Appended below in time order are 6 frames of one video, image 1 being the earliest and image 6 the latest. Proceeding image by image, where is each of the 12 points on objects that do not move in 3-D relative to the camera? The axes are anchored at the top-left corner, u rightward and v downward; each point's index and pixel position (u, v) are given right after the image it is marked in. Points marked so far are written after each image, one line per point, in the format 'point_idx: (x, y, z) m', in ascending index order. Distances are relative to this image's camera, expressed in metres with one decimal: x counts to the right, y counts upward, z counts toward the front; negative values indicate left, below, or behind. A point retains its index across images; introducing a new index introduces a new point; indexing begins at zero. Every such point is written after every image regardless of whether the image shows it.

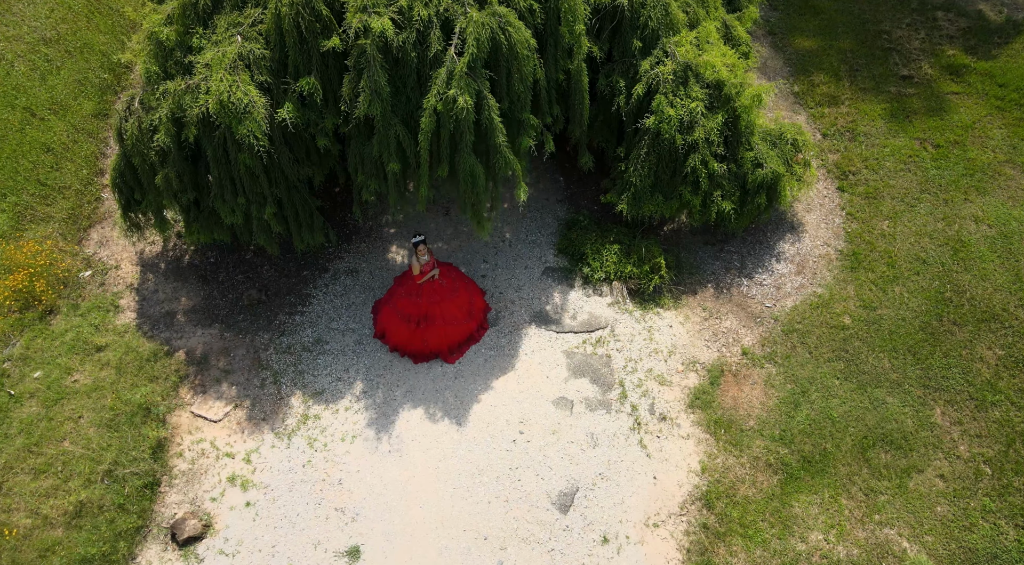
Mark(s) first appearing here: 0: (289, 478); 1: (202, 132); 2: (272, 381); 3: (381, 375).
0: (-2.9, -2.6, +8.4) m
1: (-3.8, +1.8, +7.7) m
2: (-3.5, -1.5, +9.3) m
3: (-1.9, -1.3, +9.2) m
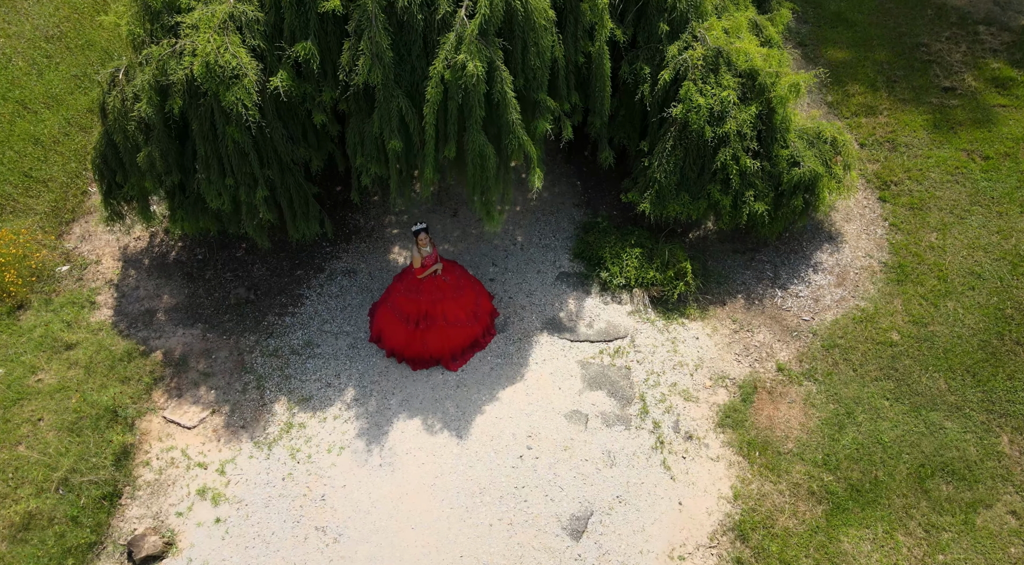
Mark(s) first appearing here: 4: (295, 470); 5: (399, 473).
0: (-2.8, -2.4, +7.4) m
1: (-3.6, +2.0, +7.1) m
2: (-3.4, -1.4, +8.4) m
3: (-1.8, -1.3, +8.3) m
4: (-2.6, -2.2, +7.5) m
5: (-1.3, -2.2, +7.4) m
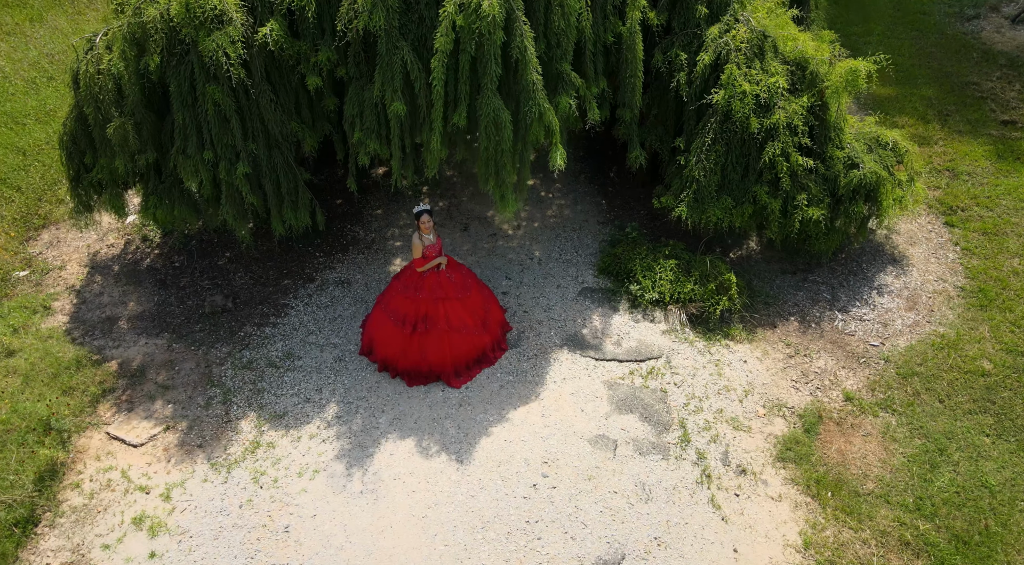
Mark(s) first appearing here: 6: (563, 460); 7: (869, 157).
0: (-2.8, -2.2, +5.9) m
1: (-3.4, +2.2, +6.3) m
2: (-3.3, -1.3, +7.2) m
3: (-1.7, -1.3, +7.0) m
4: (-2.5, -2.1, +6.1) m
5: (-1.2, -2.0, +5.9) m
6: (+0.5, -1.7, +6.2) m
7: (+4.5, +1.6, +8.1) m
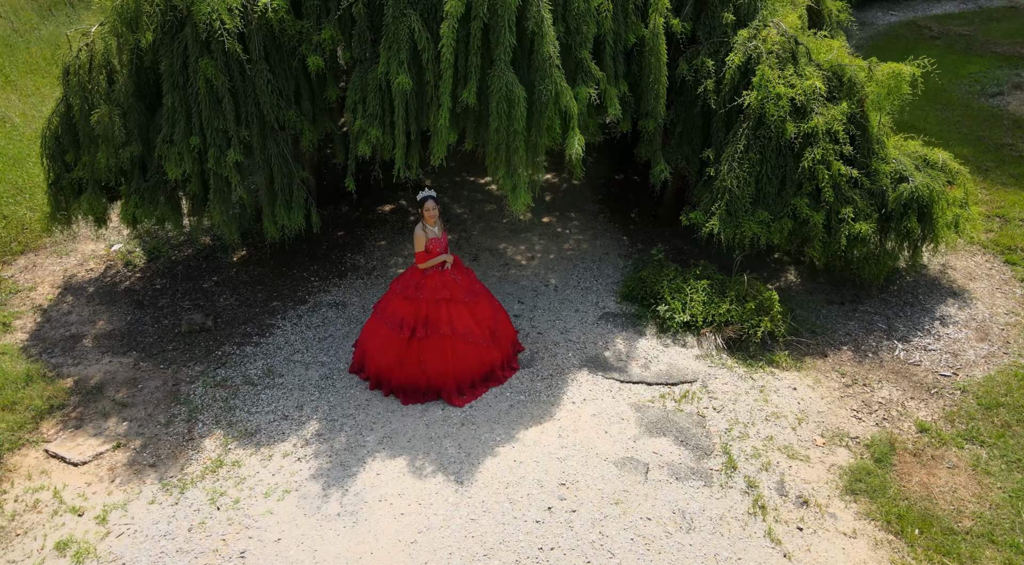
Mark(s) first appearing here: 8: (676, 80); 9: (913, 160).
0: (-2.7, -2.0, +4.9) m
1: (-3.3, +2.3, +6.0) m
2: (-3.2, -1.3, +6.2) m
3: (-1.6, -1.2, +6.0) m
4: (-2.4, -1.9, +5.0) m
5: (-1.1, -1.8, +4.8) m
6: (+0.6, -1.6, +5.1) m
7: (+4.7, +1.3, +7.4) m
8: (+2.0, +2.4, +7.5) m
9: (+4.7, +1.4, +7.5) m
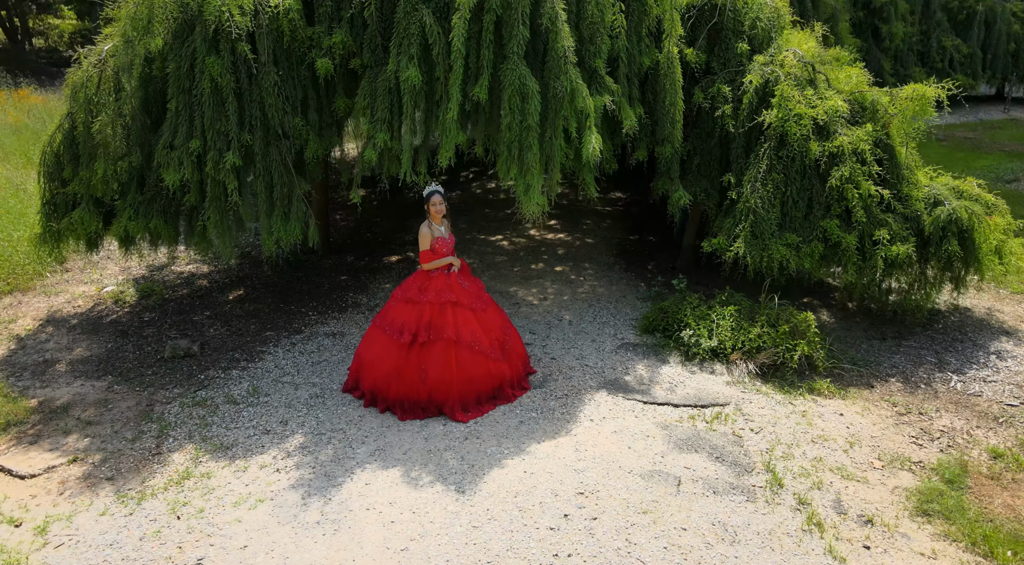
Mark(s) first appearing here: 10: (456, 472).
0: (-2.6, -1.8, +4.1) m
1: (-3.1, +2.3, +6.0) m
2: (-3.1, -1.3, +5.6) m
3: (-1.5, -1.2, +5.4) m
4: (-2.3, -1.7, +4.3) m
5: (-1.1, -1.6, +4.1) m
6: (+0.6, -1.4, +4.4) m
7: (+4.8, +0.9, +7.1) m
8: (+2.1, +2.0, +7.5) m
9: (+4.8, +1.1, +7.2) m
10: (-0.4, -1.4, +4.7) m
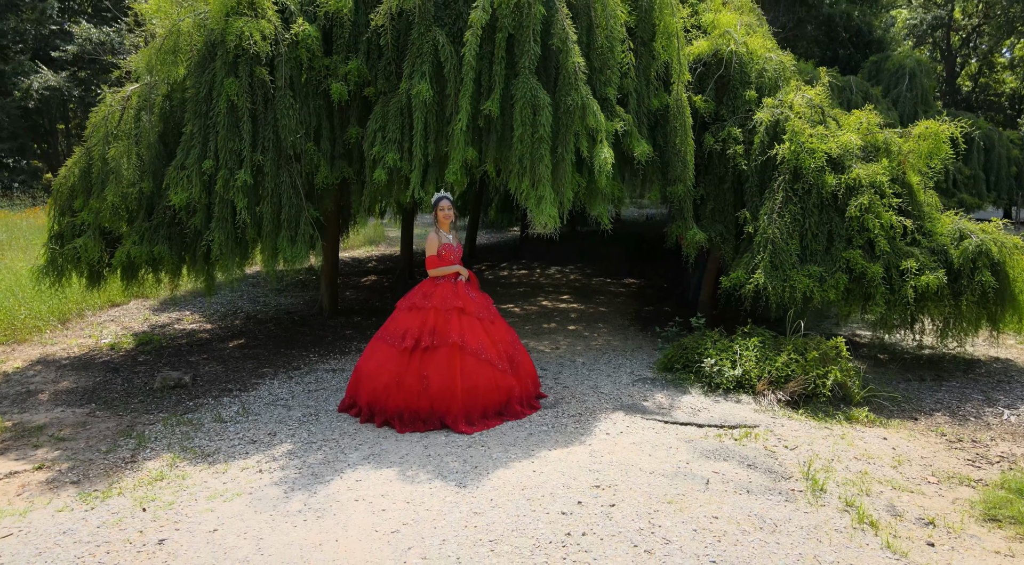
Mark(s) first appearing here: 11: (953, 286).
0: (-2.6, -1.5, +3.6) m
1: (-3.0, +2.2, +6.3) m
2: (-3.0, -1.3, +5.1) m
3: (-1.4, -1.2, +4.9) m
4: (-2.3, -1.4, +3.8) m
5: (-1.0, -1.3, +3.6) m
6: (+0.7, -1.2, +3.9) m
7: (+4.9, +0.5, +6.9) m
8: (+2.2, +1.5, +7.6) m
9: (+4.9, +0.6, +7.0) m
10: (-0.4, -1.3, +4.2) m
11: (+4.6, 0.0, +6.7) m
